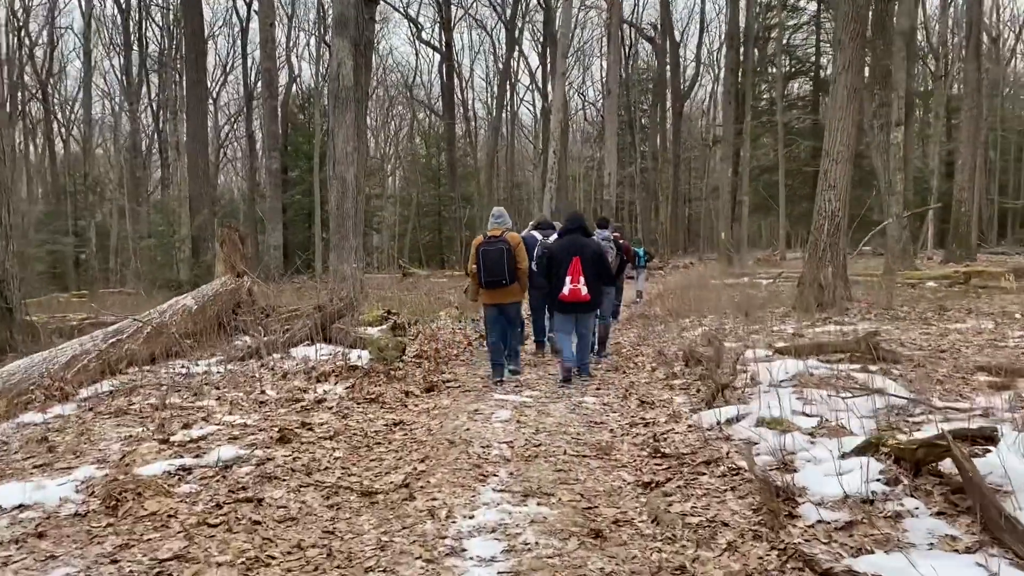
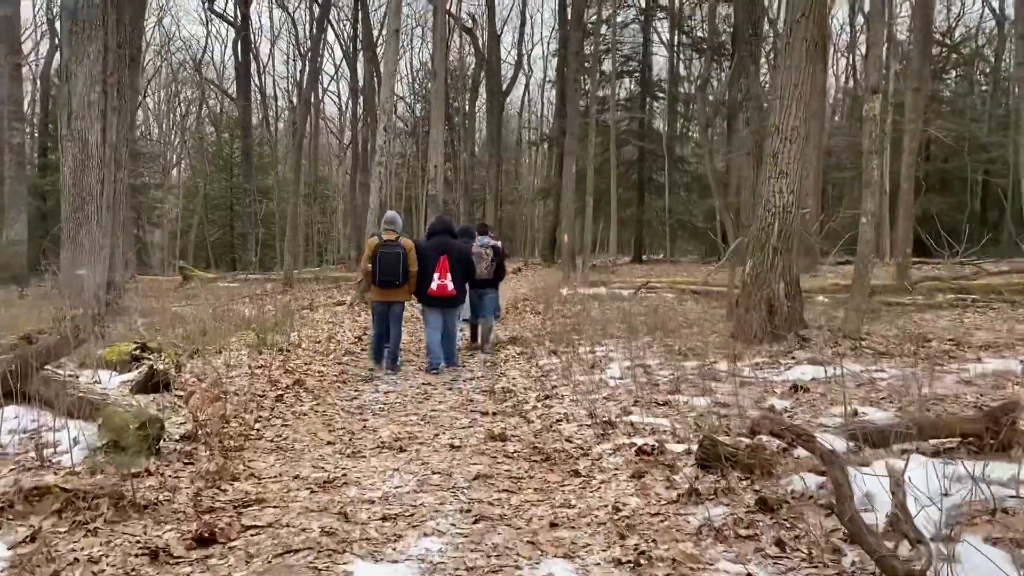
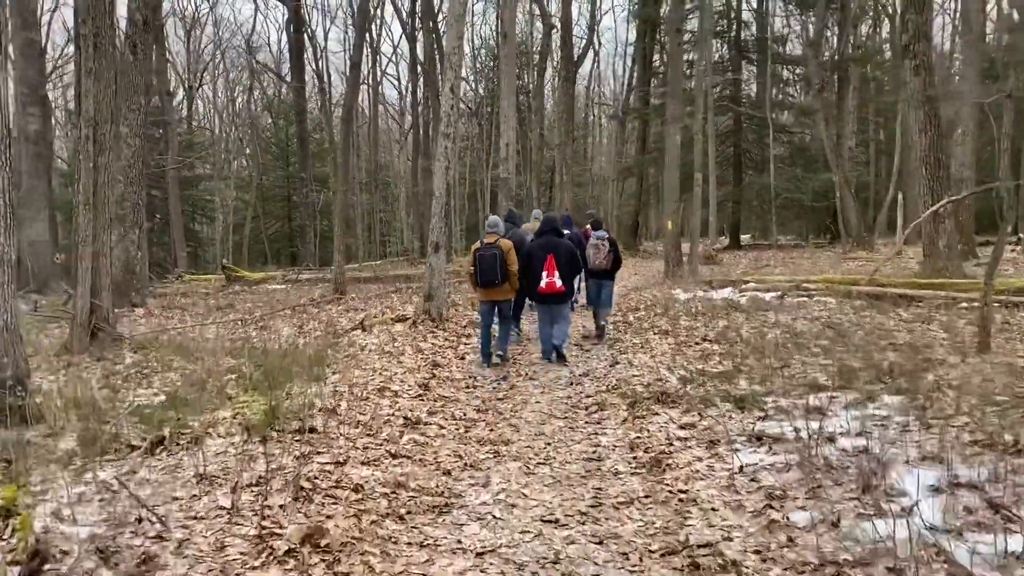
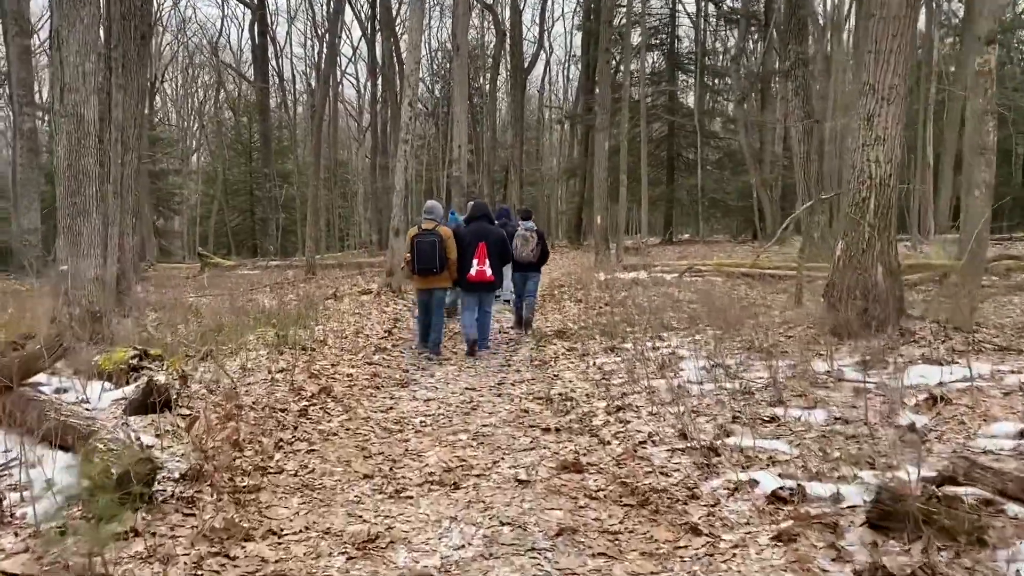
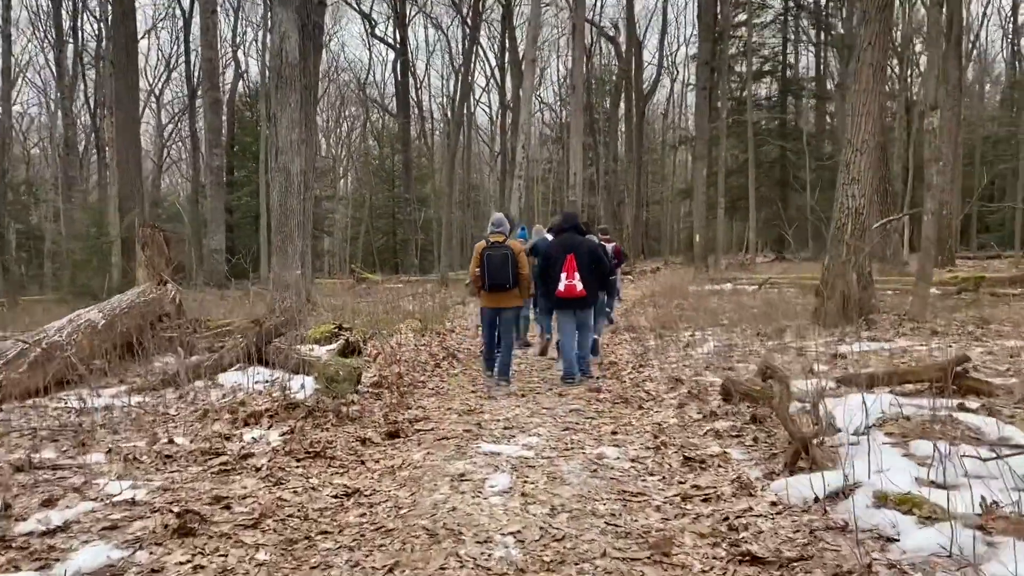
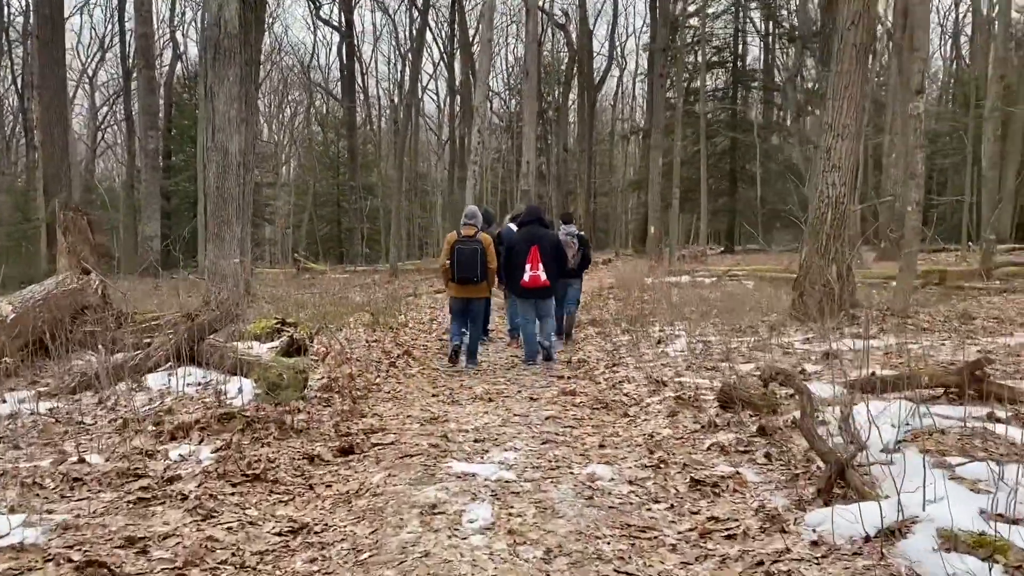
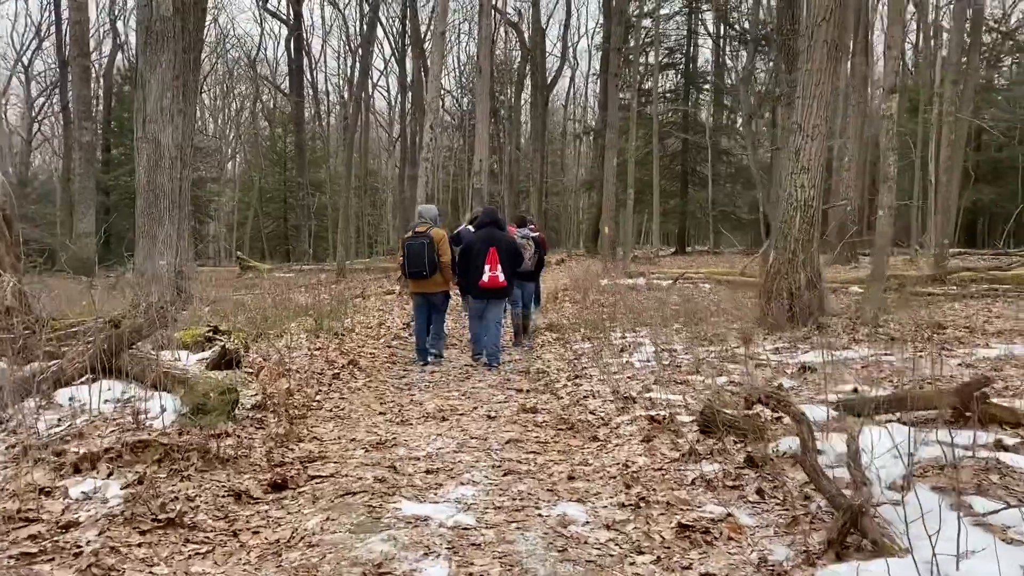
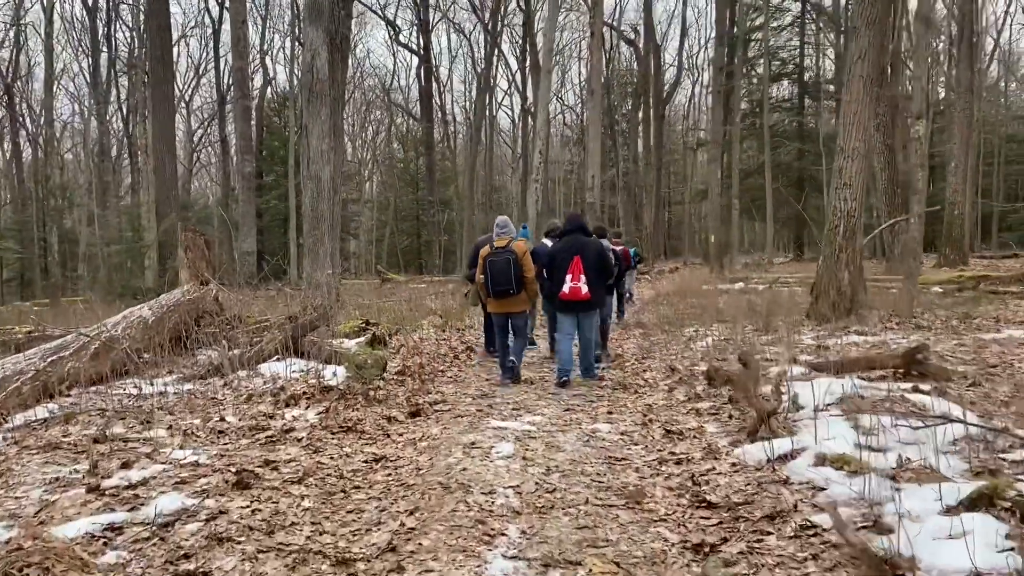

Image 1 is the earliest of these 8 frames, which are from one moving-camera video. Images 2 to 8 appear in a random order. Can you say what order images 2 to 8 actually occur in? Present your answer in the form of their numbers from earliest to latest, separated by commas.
8, 5, 6, 7, 2, 4, 3
